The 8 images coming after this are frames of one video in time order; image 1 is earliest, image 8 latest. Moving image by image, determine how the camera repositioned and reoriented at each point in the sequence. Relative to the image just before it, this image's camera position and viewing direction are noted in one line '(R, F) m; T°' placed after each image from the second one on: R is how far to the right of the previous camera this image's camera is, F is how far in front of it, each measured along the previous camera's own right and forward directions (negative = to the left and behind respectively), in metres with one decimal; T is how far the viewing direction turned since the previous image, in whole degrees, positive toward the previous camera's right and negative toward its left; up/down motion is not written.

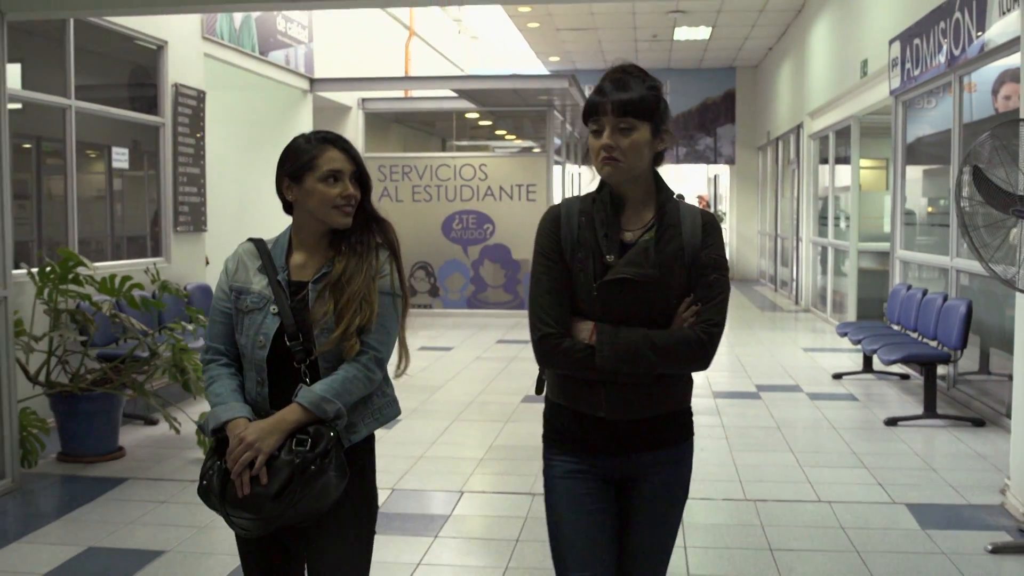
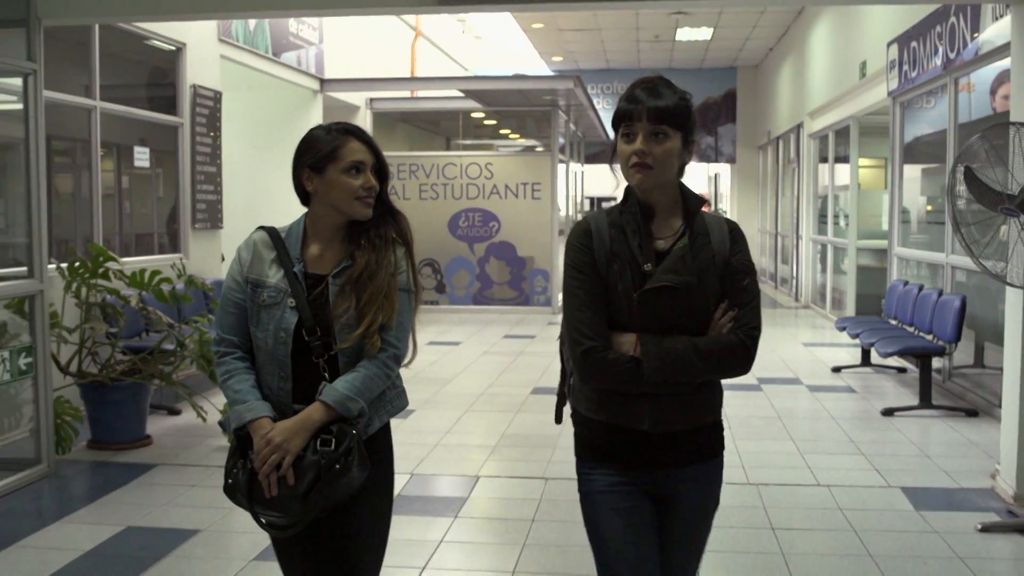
(0.0, -0.2) m; 0°
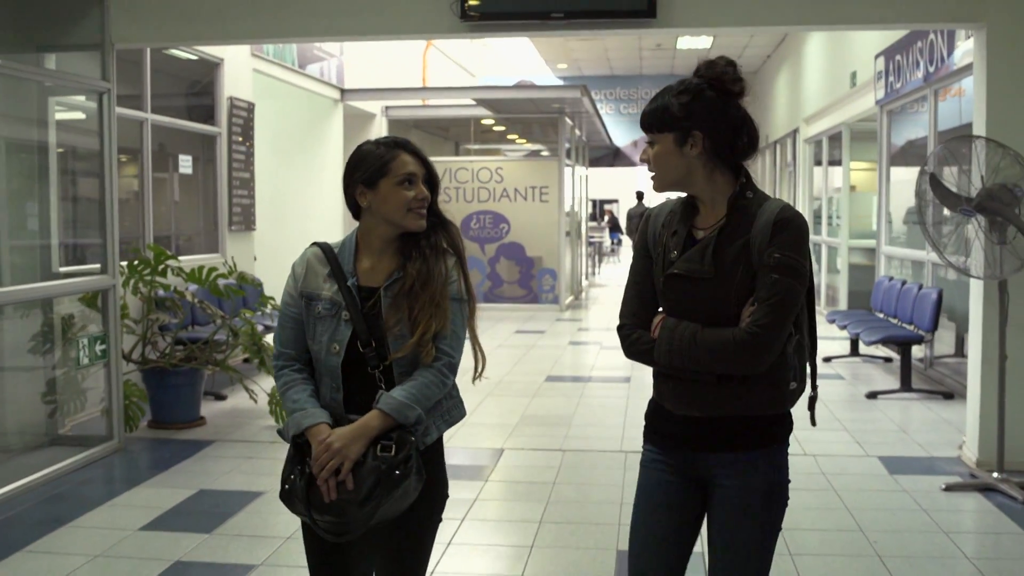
(-0.1, -0.6) m; 0°
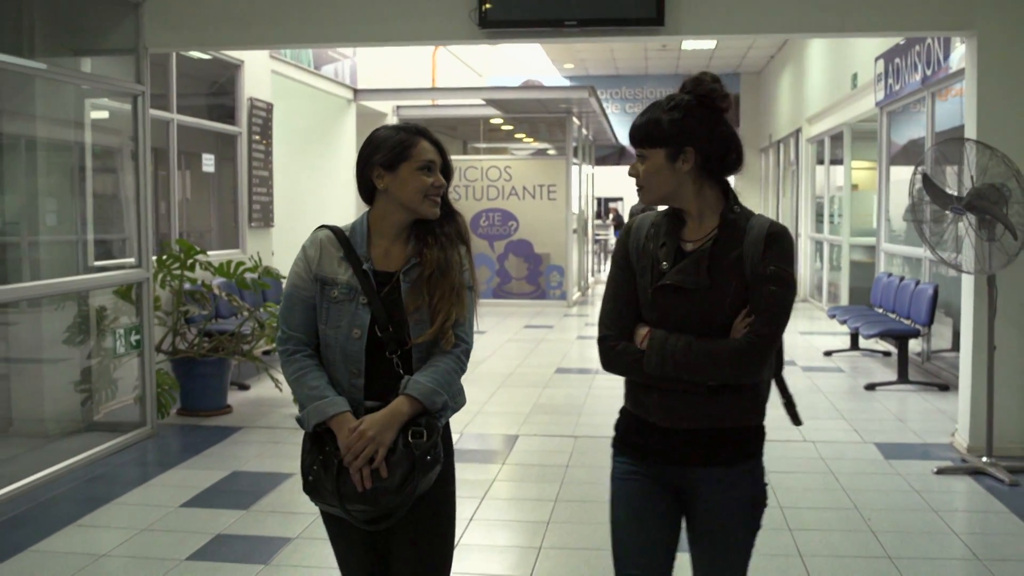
(0.0, -0.3) m; 0°
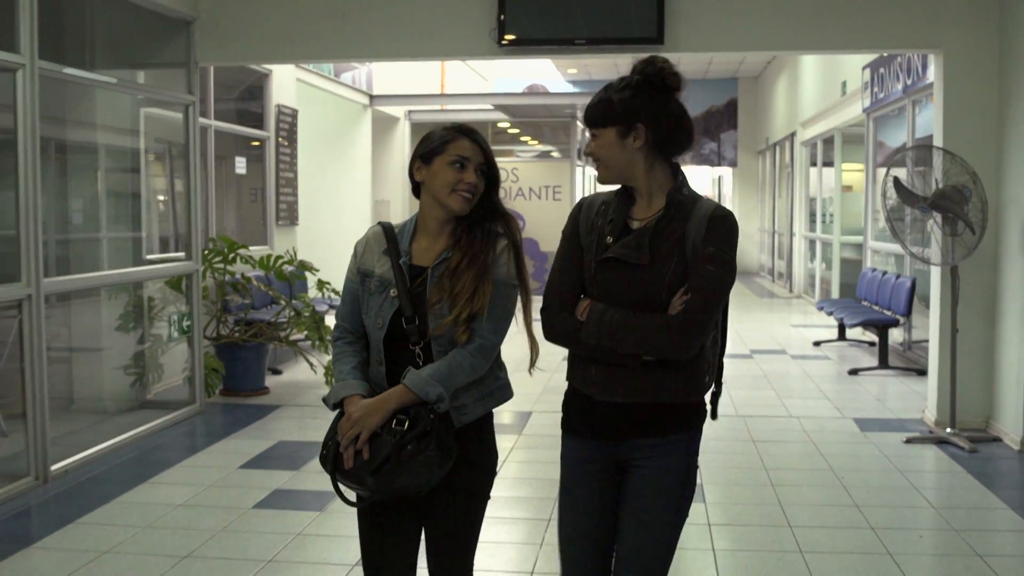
(-0.1, -0.6) m; 0°
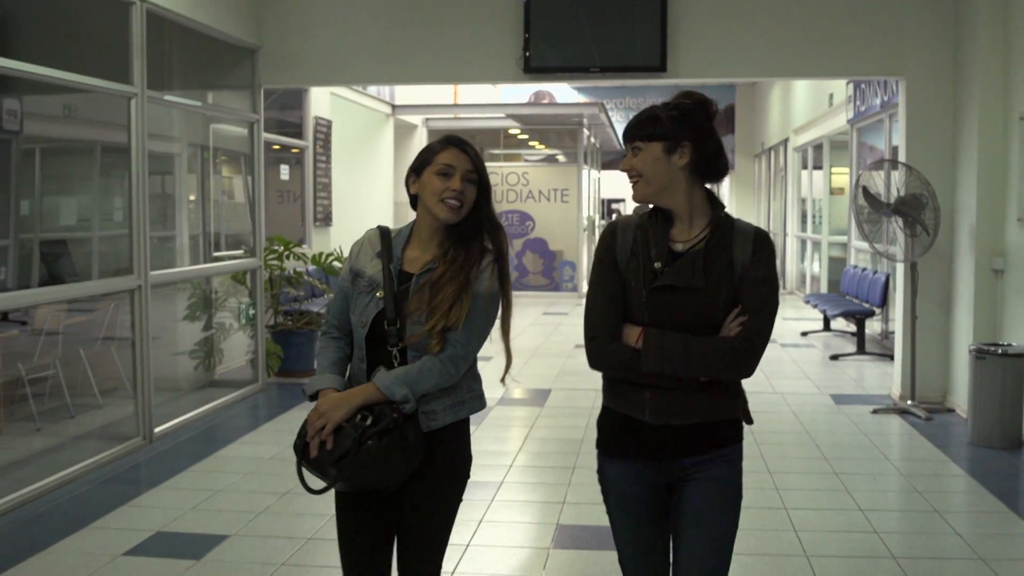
(-0.1, -0.9) m; 0°
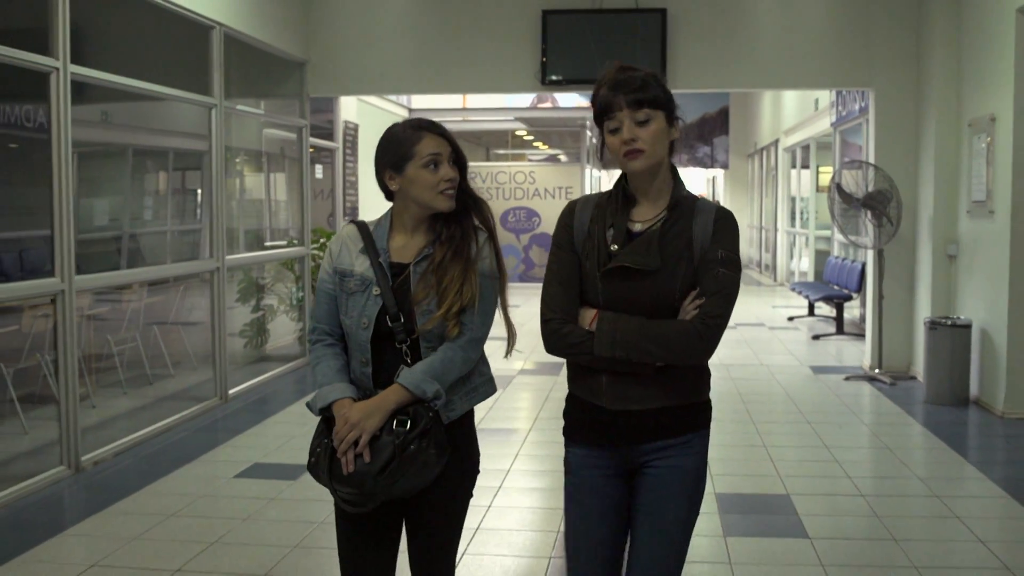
(-0.1, -0.9) m; 0°
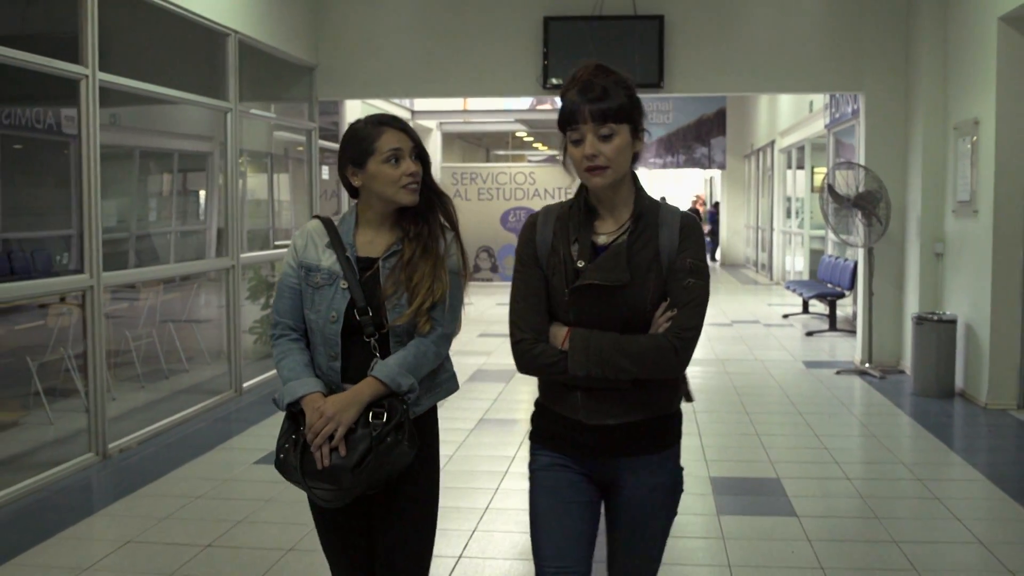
(0.0, -0.3) m; 0°
